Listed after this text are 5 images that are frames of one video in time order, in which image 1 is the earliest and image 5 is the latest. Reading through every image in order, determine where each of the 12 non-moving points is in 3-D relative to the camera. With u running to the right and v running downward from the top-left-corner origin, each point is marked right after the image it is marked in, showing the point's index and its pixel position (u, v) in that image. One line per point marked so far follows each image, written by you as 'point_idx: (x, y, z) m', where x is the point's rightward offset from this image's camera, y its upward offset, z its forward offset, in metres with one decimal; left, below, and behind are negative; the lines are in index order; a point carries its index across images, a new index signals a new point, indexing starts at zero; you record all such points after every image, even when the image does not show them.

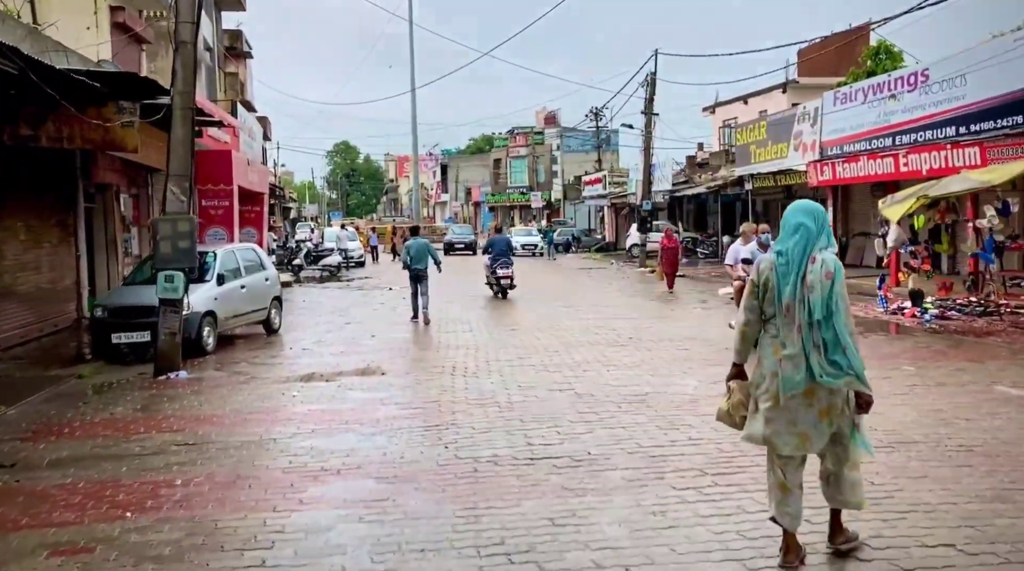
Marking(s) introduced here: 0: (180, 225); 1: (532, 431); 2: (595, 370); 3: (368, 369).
0: (-3.9, +0.7, +11.6) m
1: (+0.2, -1.1, +7.6) m
2: (+0.9, -0.9, +10.8) m
3: (-1.7, -1.0, +11.4) m
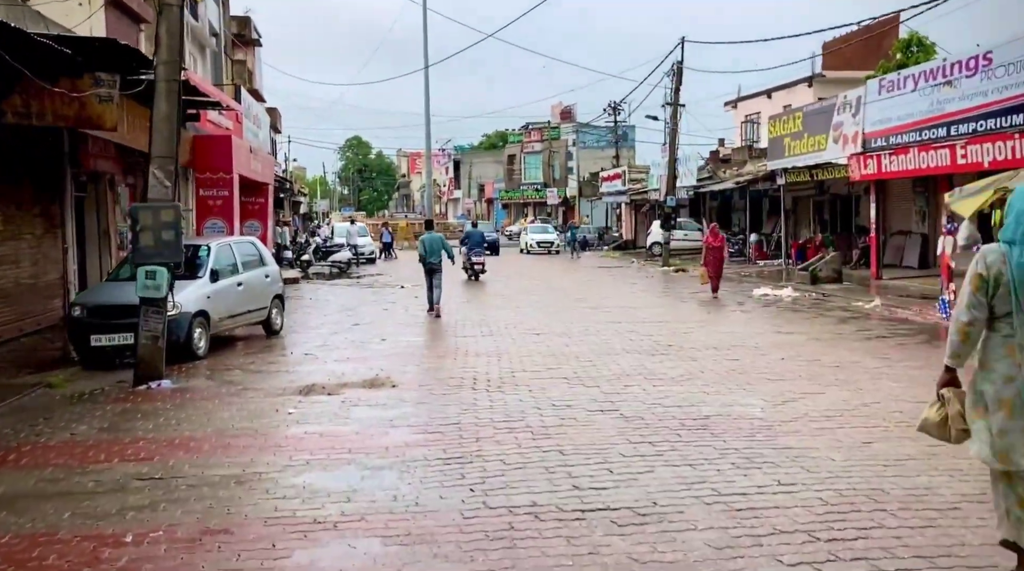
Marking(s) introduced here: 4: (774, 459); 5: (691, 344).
0: (-3.6, +0.7, +10.2) m
1: (+0.4, -1.1, +6.1) m
2: (+1.2, -0.9, +9.3) m
3: (-1.4, -1.0, +10.0) m
4: (+1.7, -1.1, +6.2) m
5: (+2.3, -0.8, +12.5) m
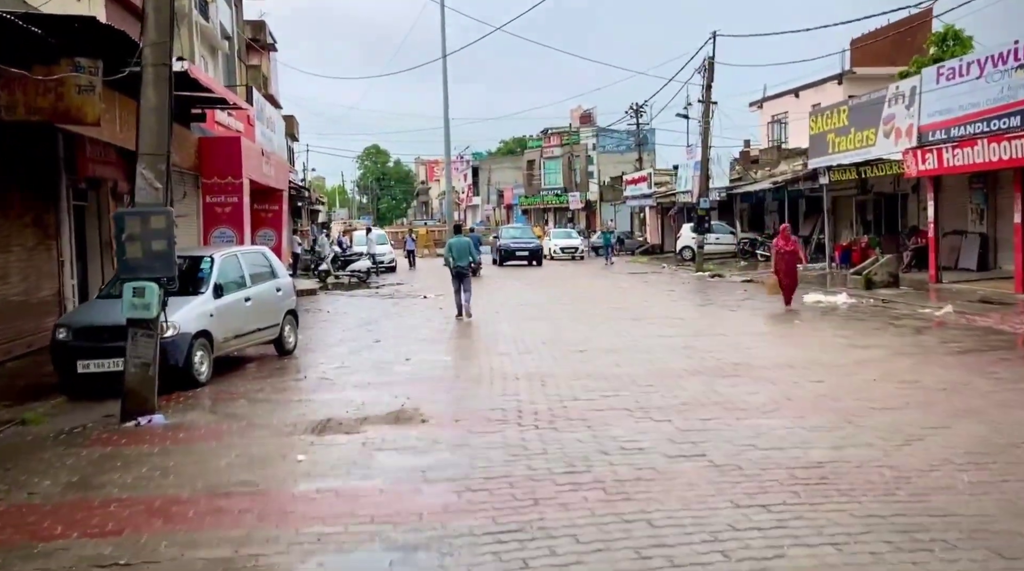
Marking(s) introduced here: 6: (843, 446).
0: (-3.2, +0.6, +8.7) m
1: (+0.8, -1.2, +4.6) m
2: (+1.6, -1.0, +7.8) m
3: (-0.9, -1.1, +8.4) m
4: (+2.0, -1.2, +4.7) m
5: (+2.8, -0.9, +11.0) m
6: (+2.2, -1.1, +6.7) m
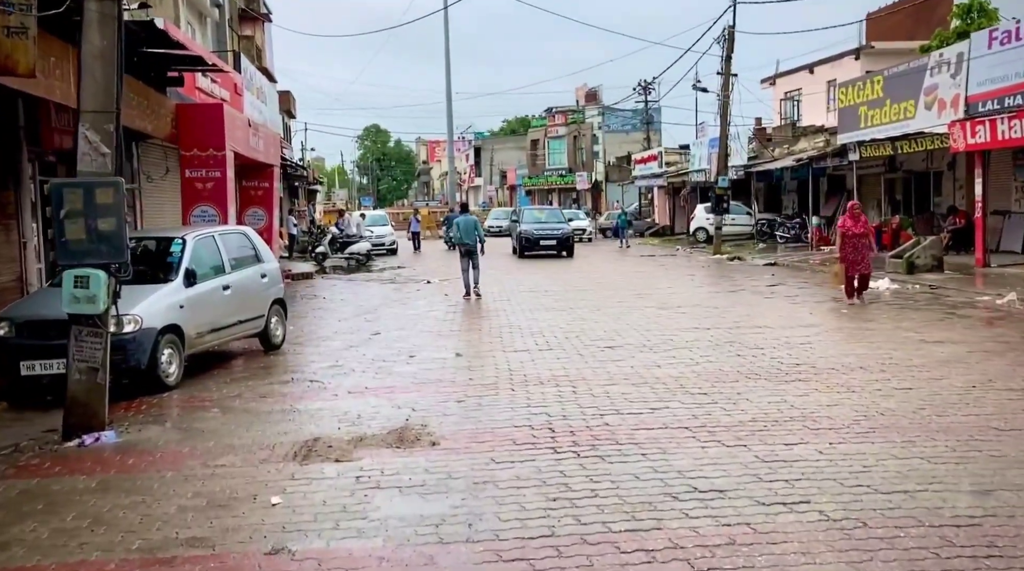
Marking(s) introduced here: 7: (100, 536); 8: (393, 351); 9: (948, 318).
0: (-3.0, +0.7, +7.1) m
1: (+1.0, -1.2, +3.0) m
2: (+1.9, -1.0, +6.1) m
3: (-0.7, -1.0, +6.8) m
4: (+2.2, -1.2, +3.0) m
5: (+3.0, -0.7, +9.3) m
6: (+2.5, -1.0, +5.1) m
7: (-2.0, -1.2, +4.8) m
8: (-1.3, -0.7, +11.1) m
9: (+5.8, -0.4, +13.2) m
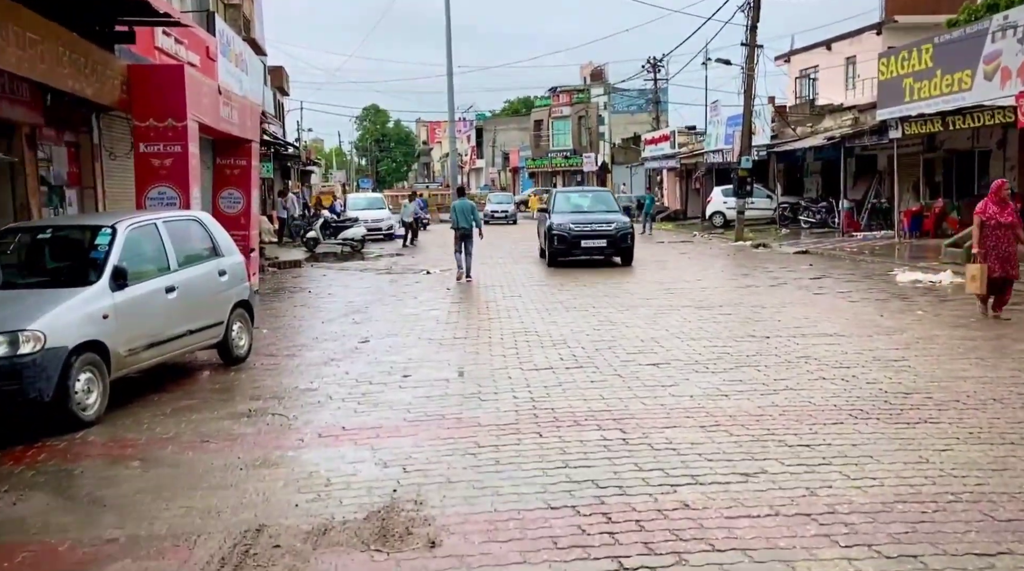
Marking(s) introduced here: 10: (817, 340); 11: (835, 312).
0: (-2.8, +0.6, +4.8) m
1: (+1.1, -1.4, +0.8) m
2: (+2.0, -1.1, +3.9) m
3: (-0.6, -1.1, +4.6) m
4: (+2.4, -1.3, +0.8) m
5: (+3.2, -0.8, +7.1) m
6: (+2.6, -1.1, +2.8) m
7: (-1.9, -1.3, +2.7) m
8: (-1.2, -0.7, +8.9) m
9: (+6.0, -0.4, +10.9) m
10: (+3.1, -0.5, +9.9) m
11: (+4.0, -0.3, +12.3) m
